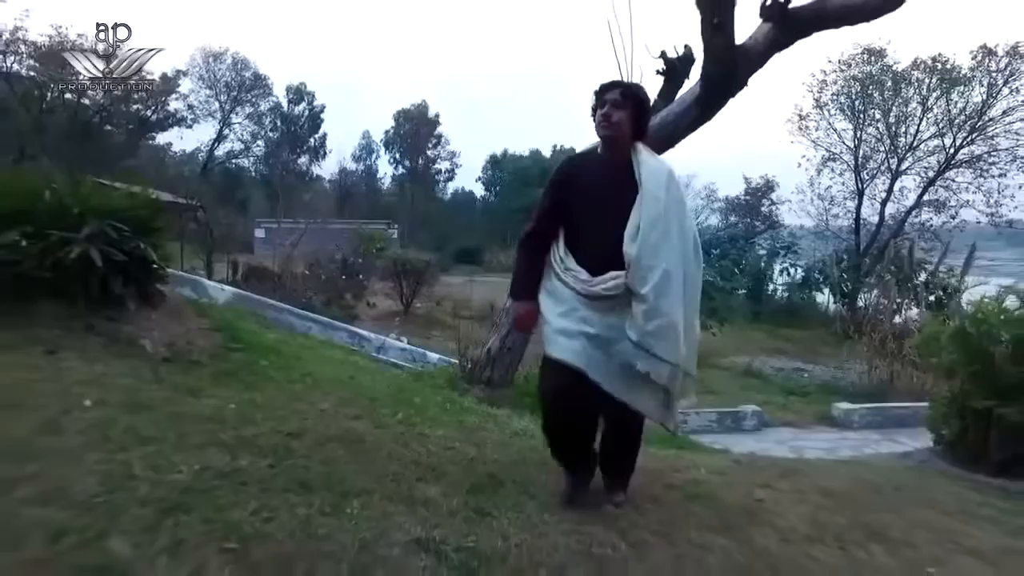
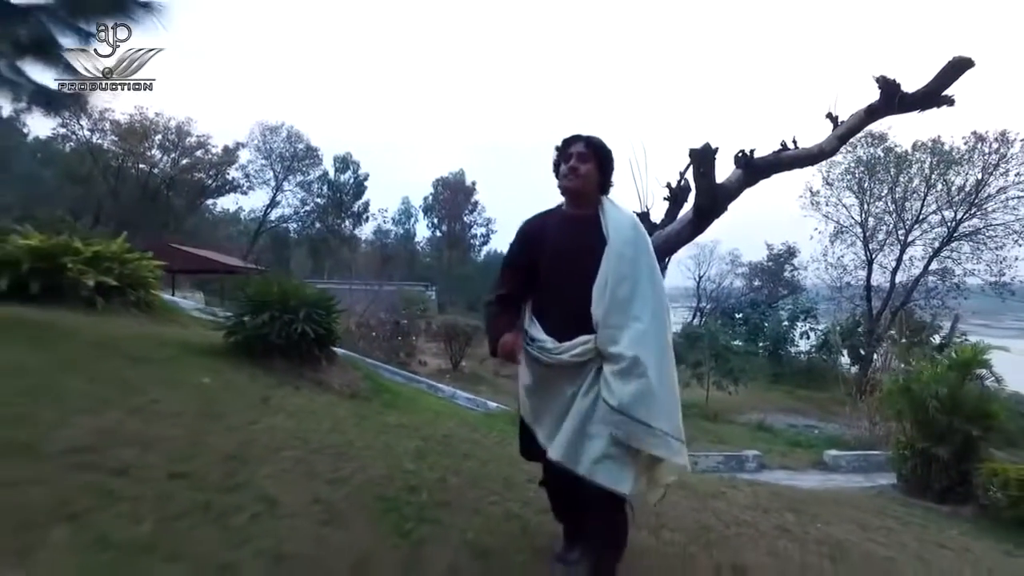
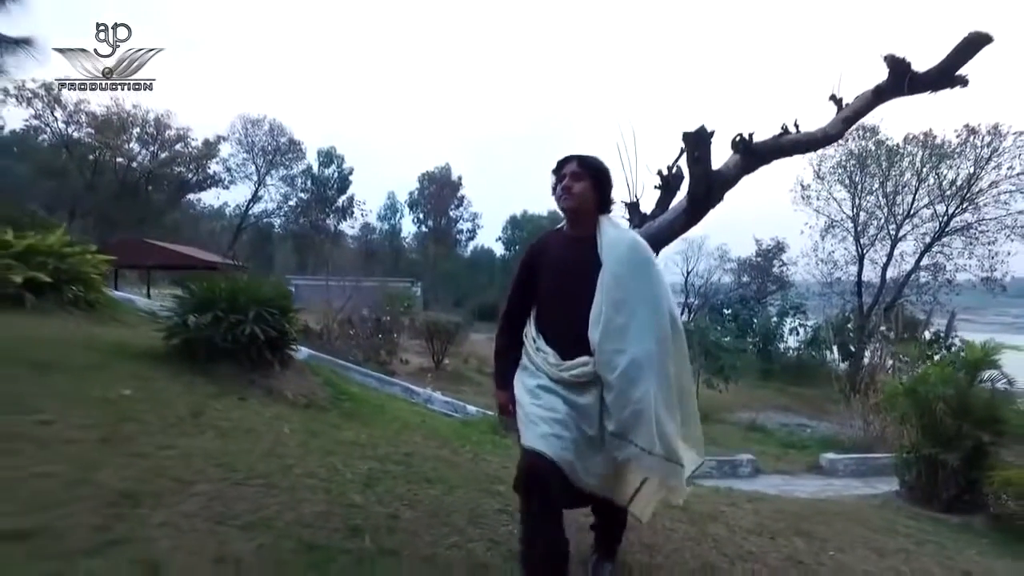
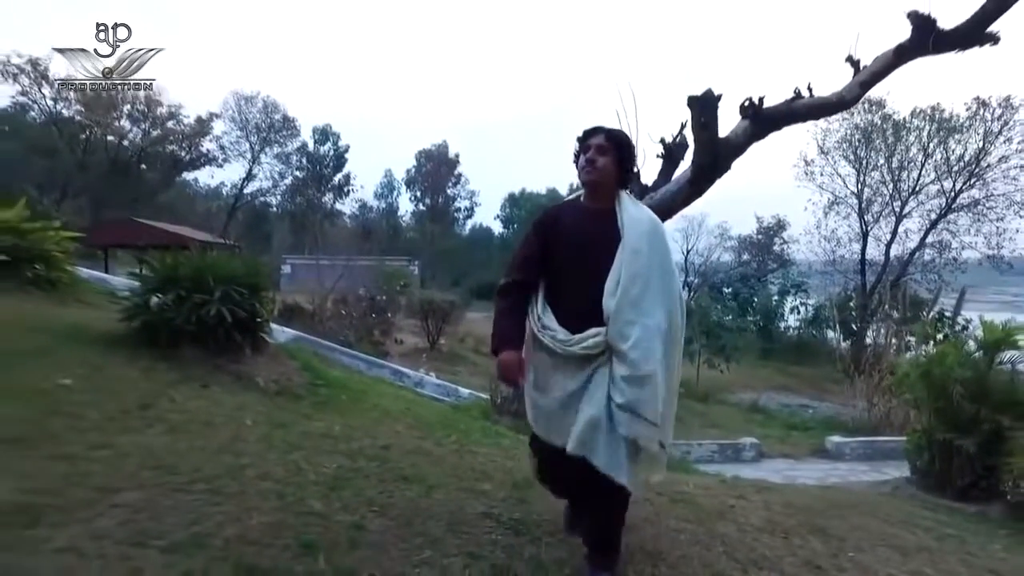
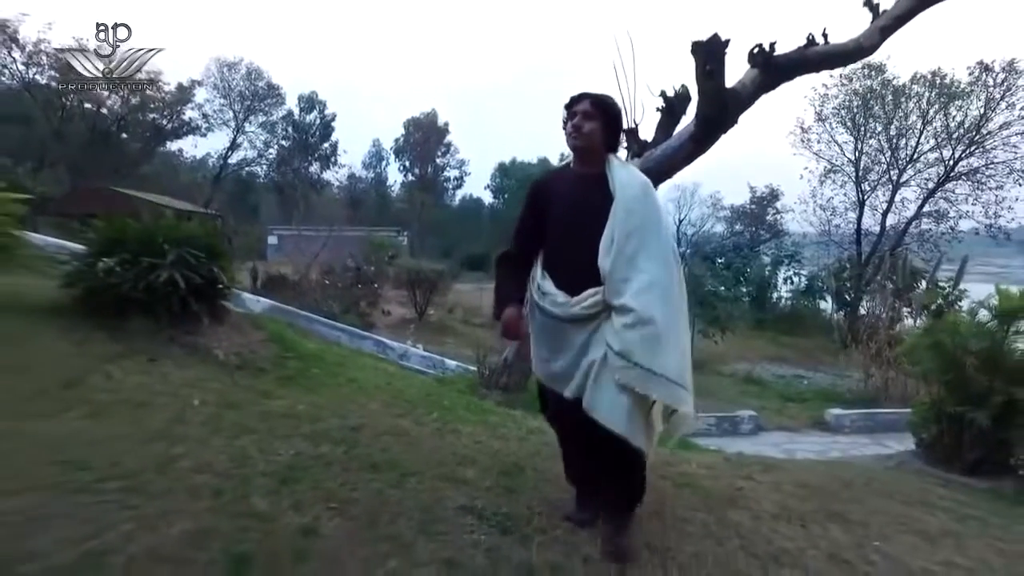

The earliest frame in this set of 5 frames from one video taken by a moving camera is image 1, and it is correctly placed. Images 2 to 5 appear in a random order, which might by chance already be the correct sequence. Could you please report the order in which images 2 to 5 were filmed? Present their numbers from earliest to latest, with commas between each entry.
5, 4, 3, 2
